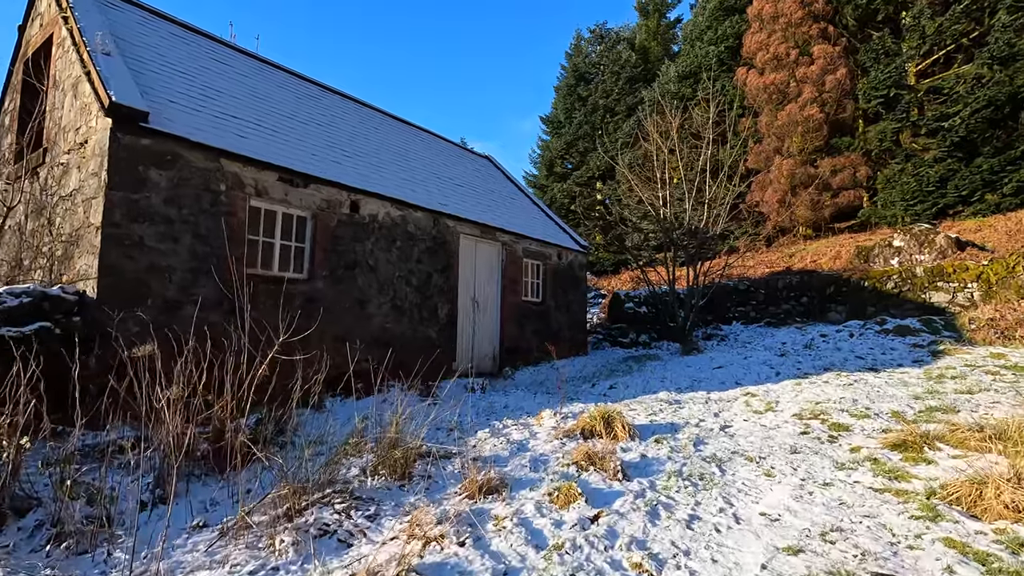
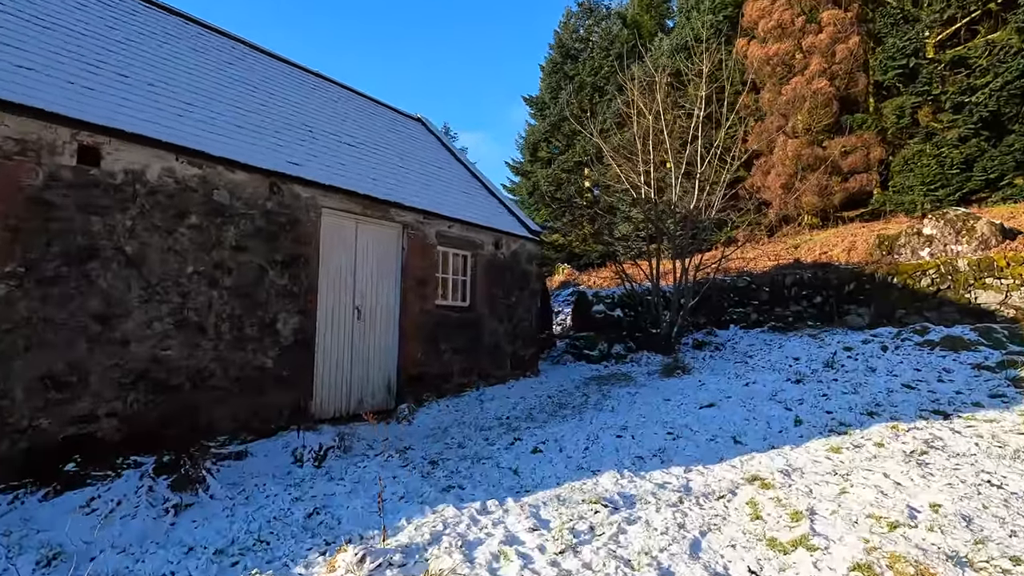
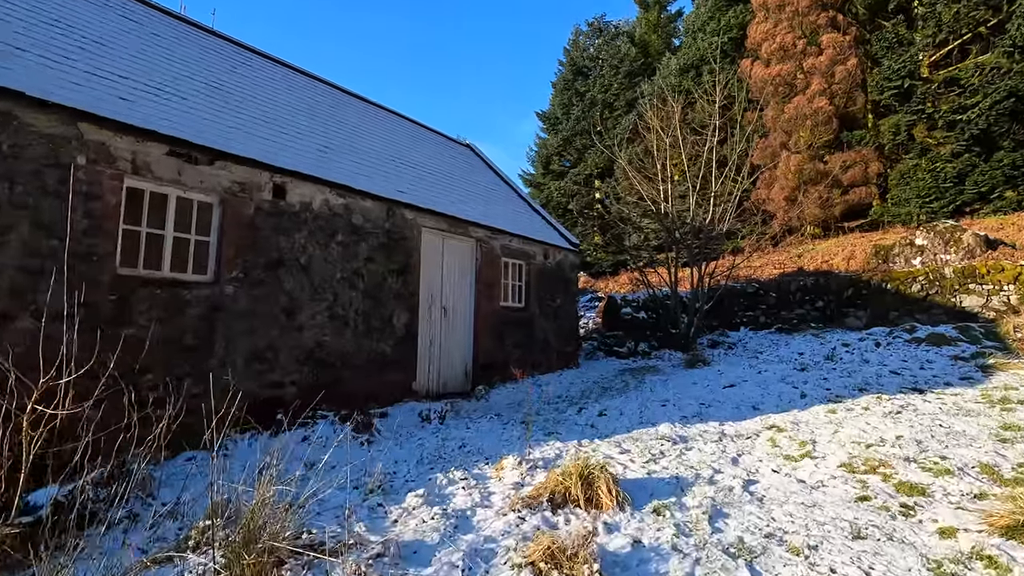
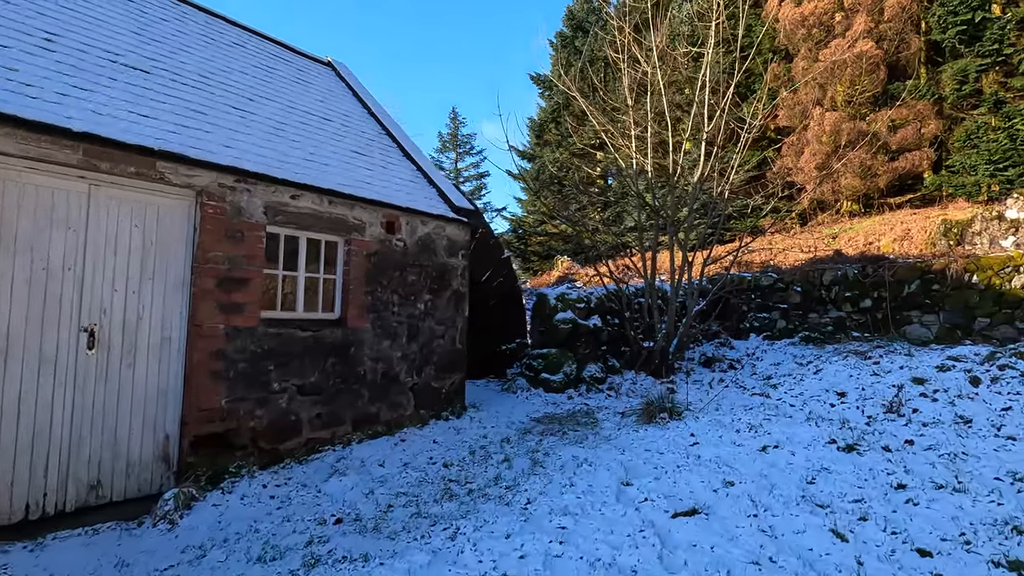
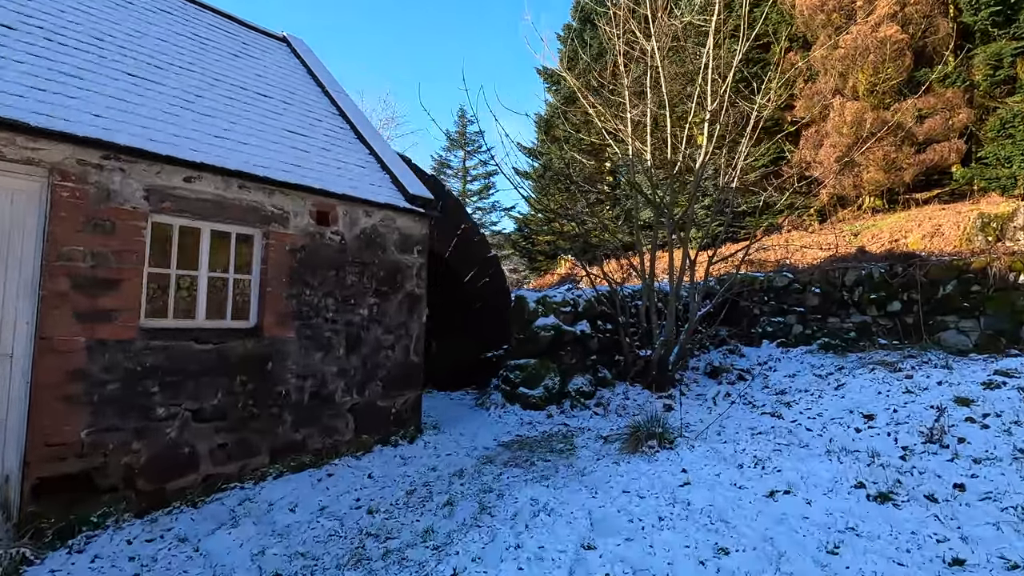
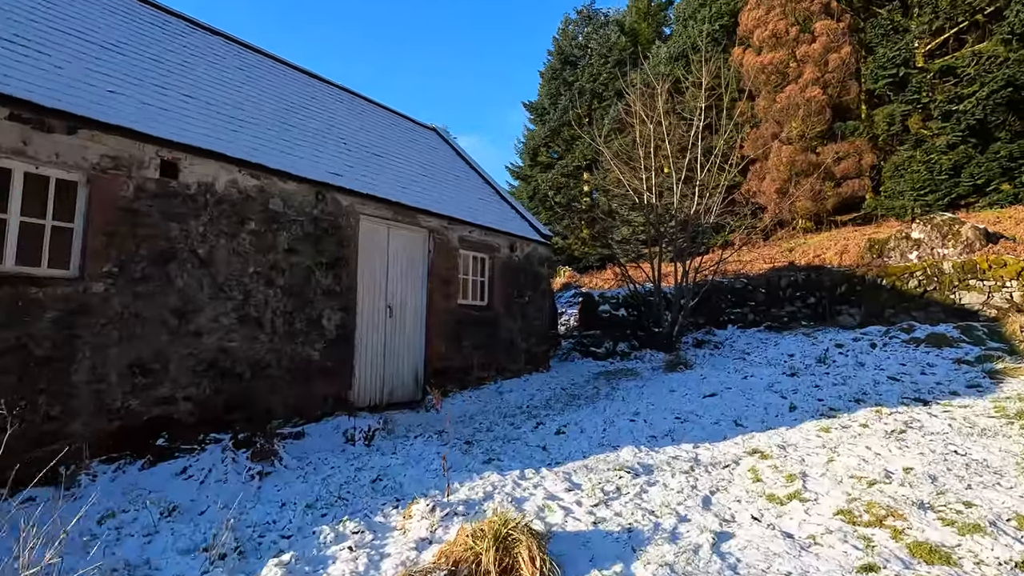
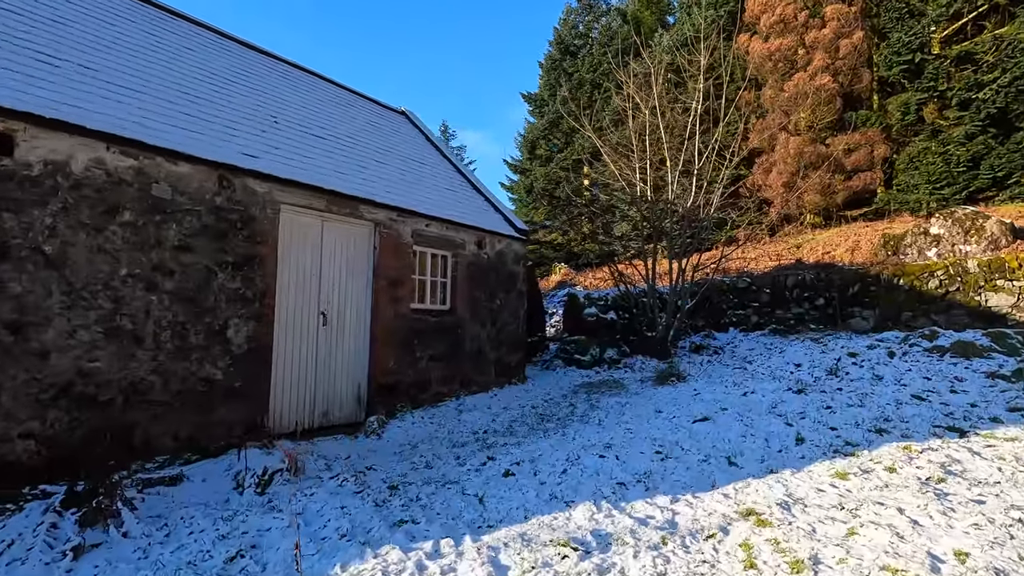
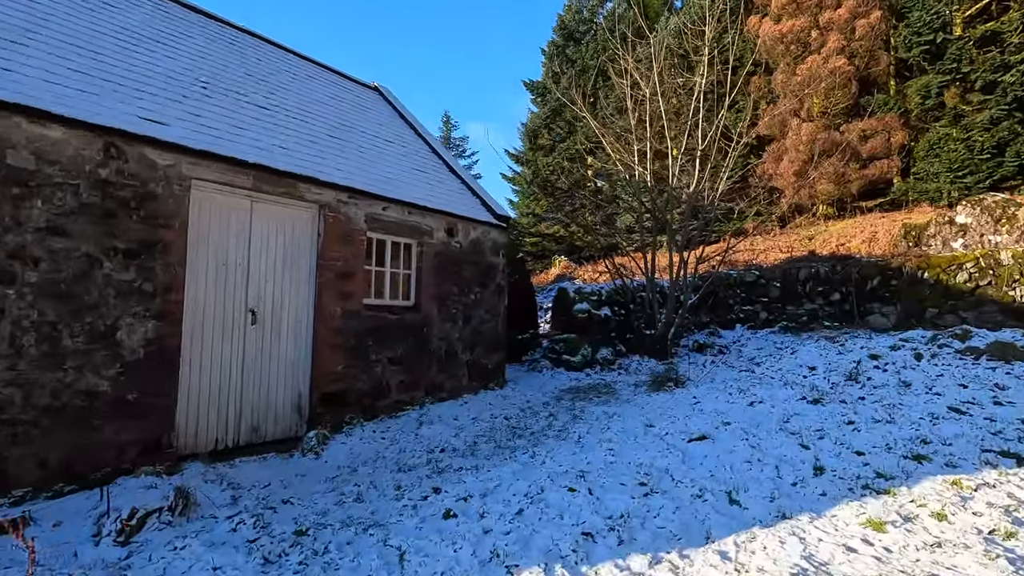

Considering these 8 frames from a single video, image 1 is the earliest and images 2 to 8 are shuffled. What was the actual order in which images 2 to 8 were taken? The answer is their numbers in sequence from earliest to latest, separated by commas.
3, 6, 2, 7, 8, 4, 5
